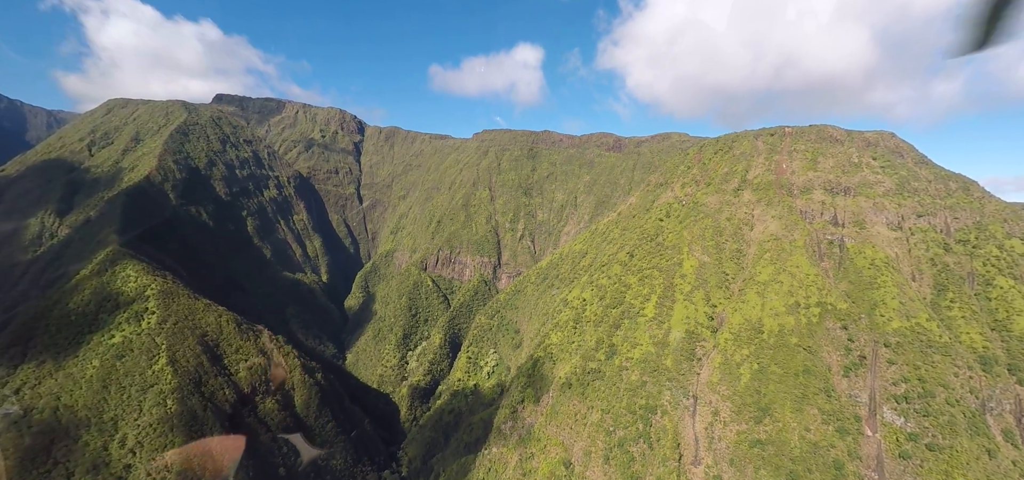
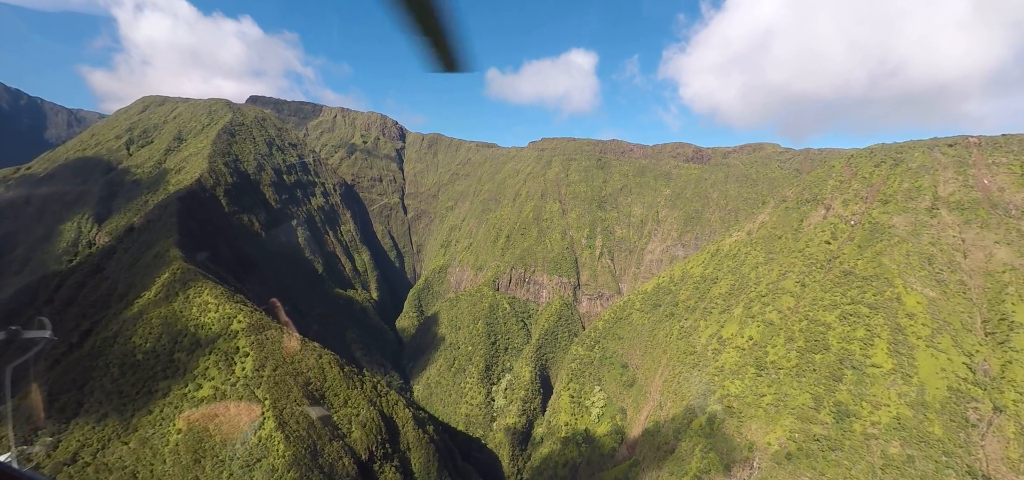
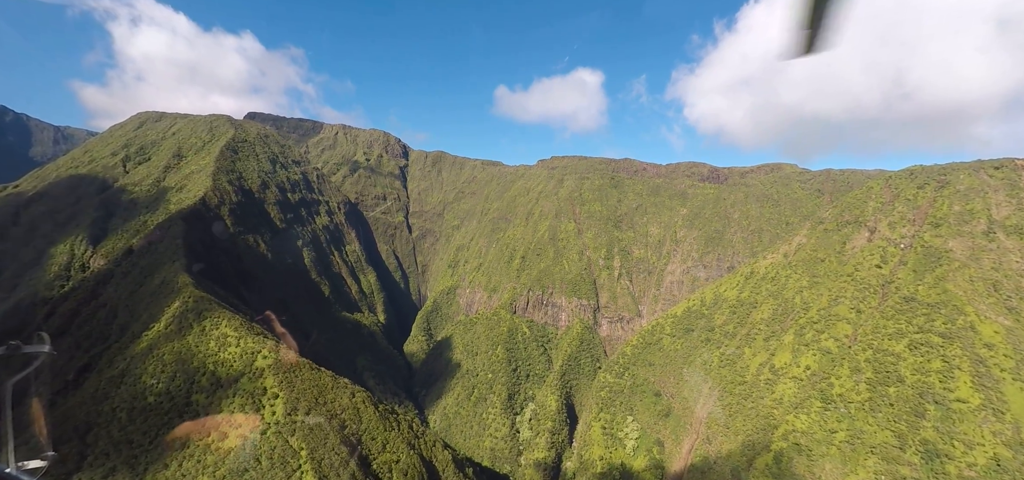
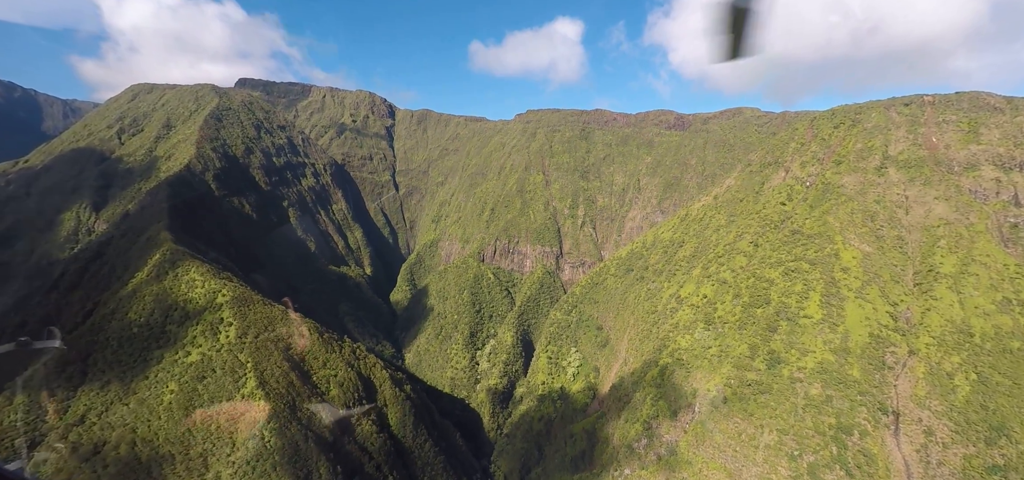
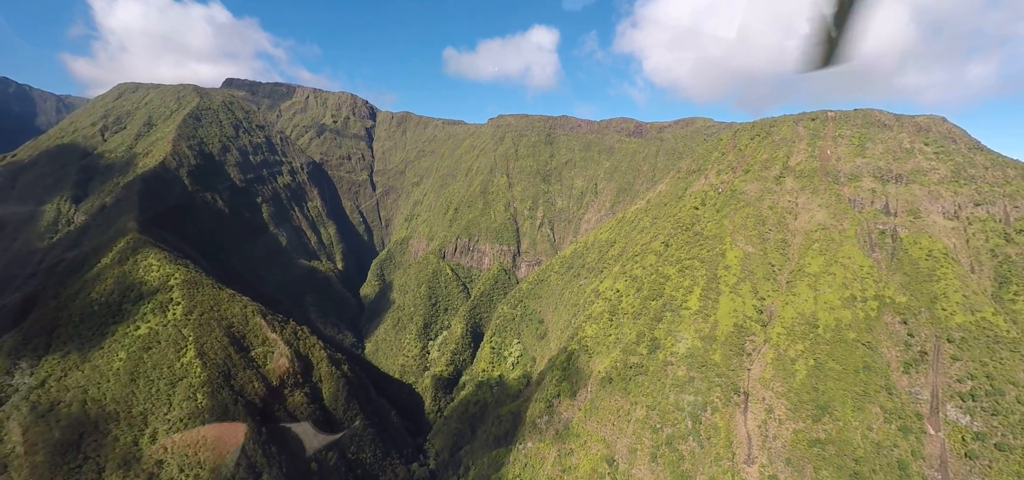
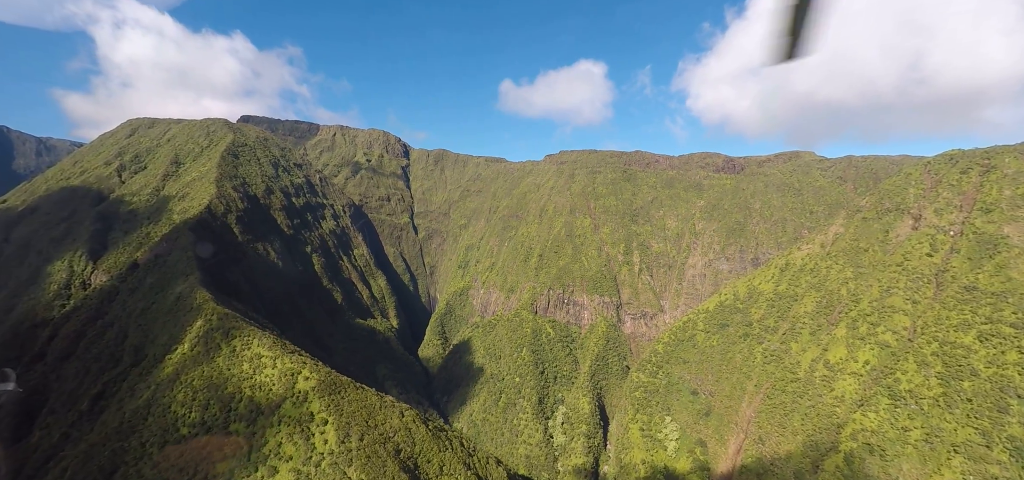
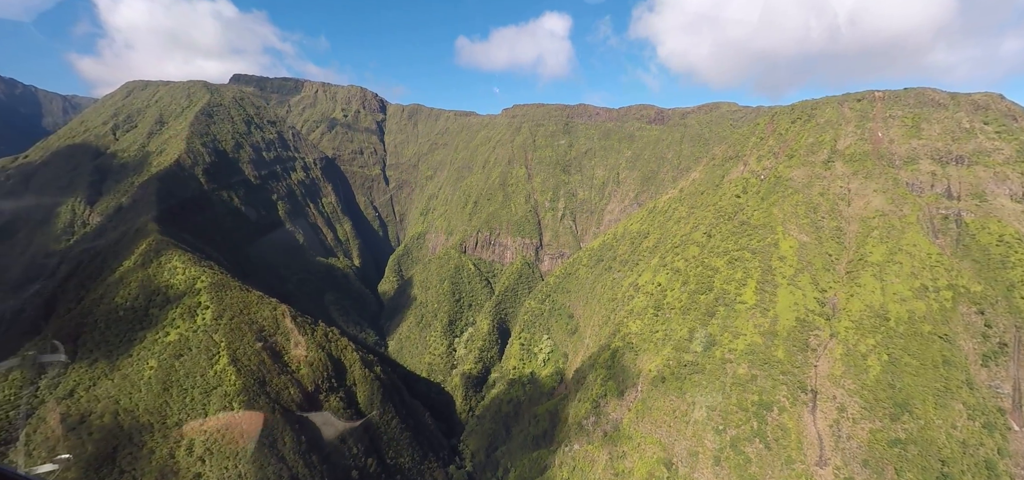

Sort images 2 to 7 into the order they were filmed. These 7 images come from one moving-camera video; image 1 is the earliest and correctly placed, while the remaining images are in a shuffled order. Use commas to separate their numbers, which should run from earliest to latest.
5, 7, 4, 2, 3, 6
